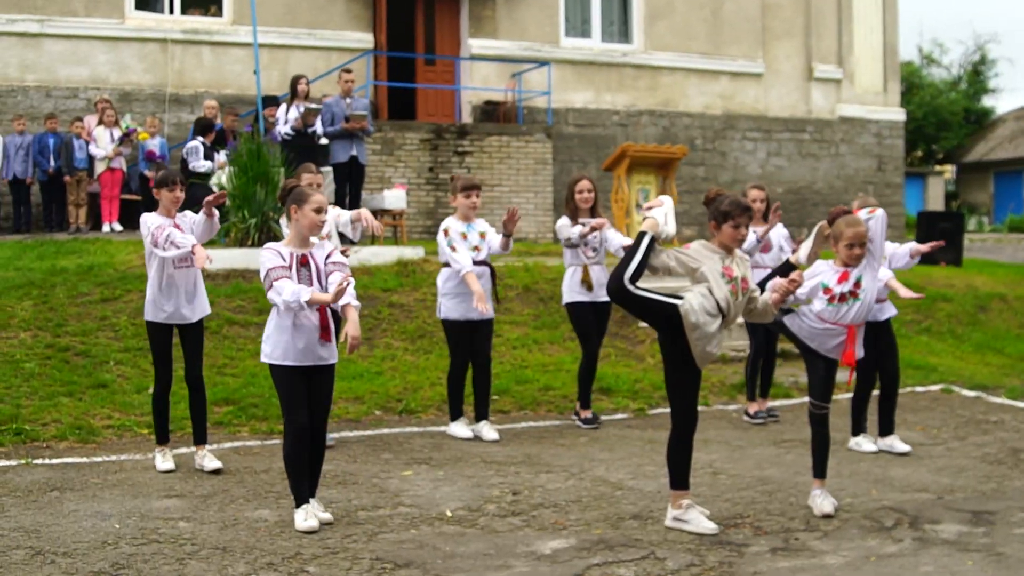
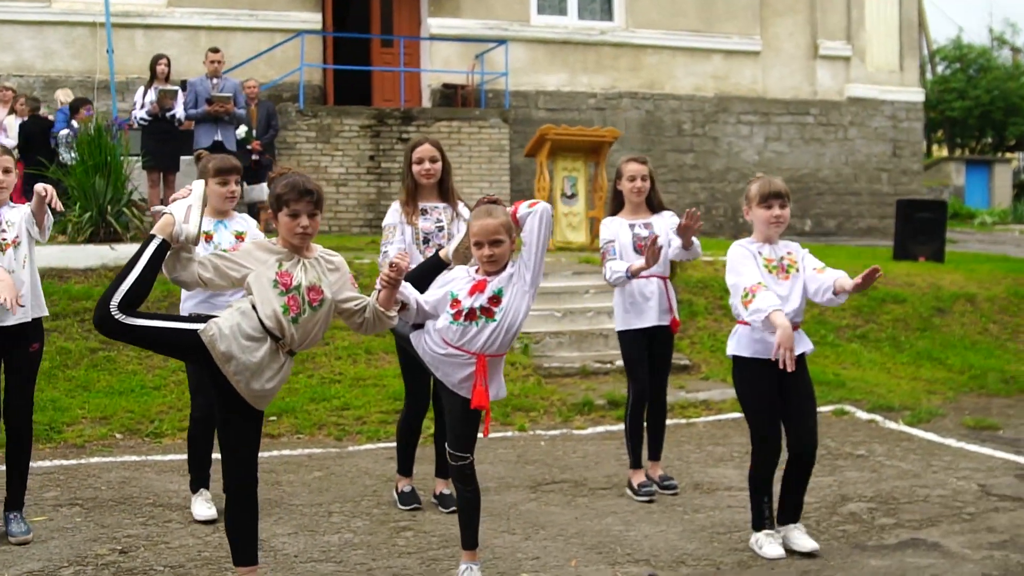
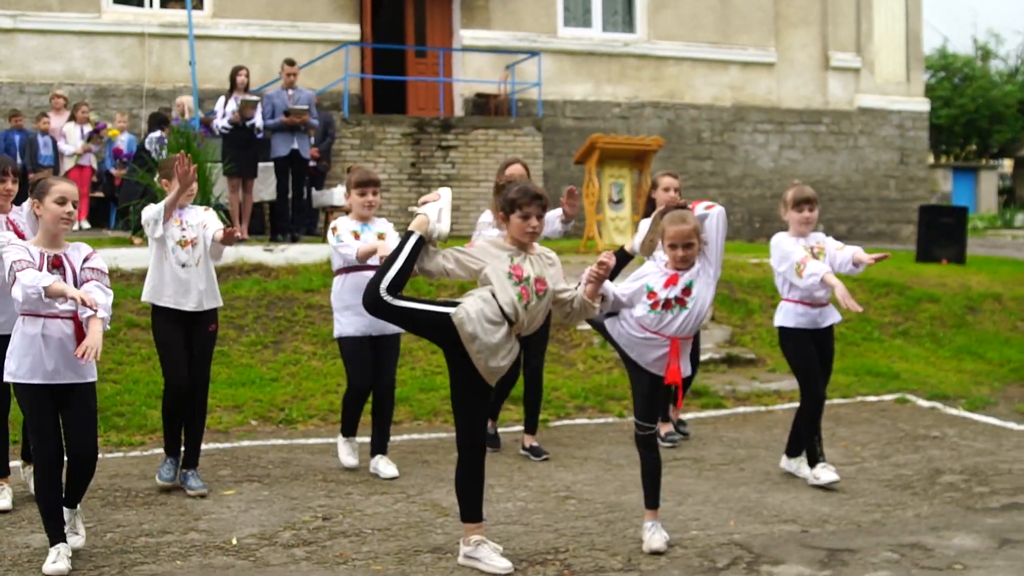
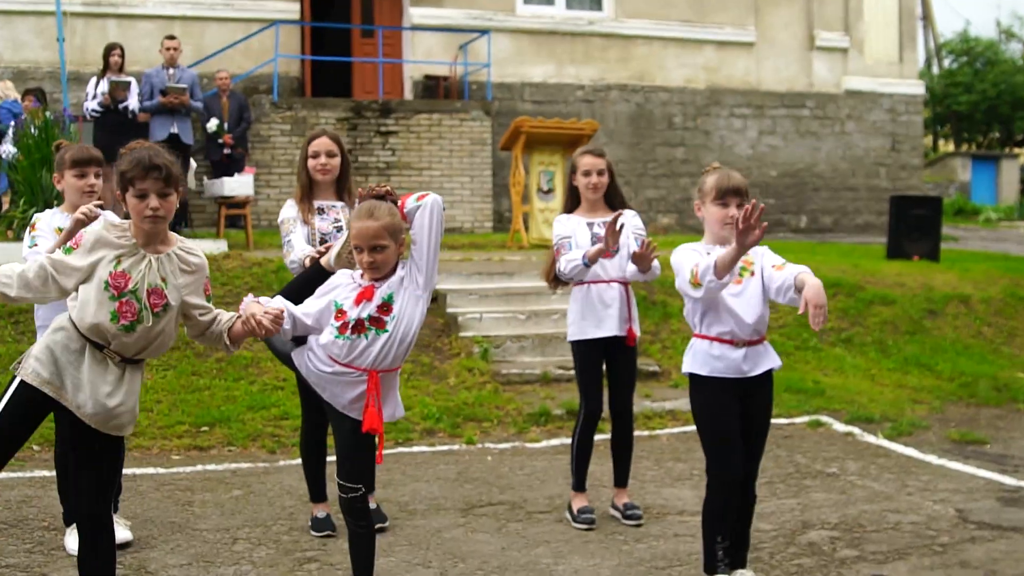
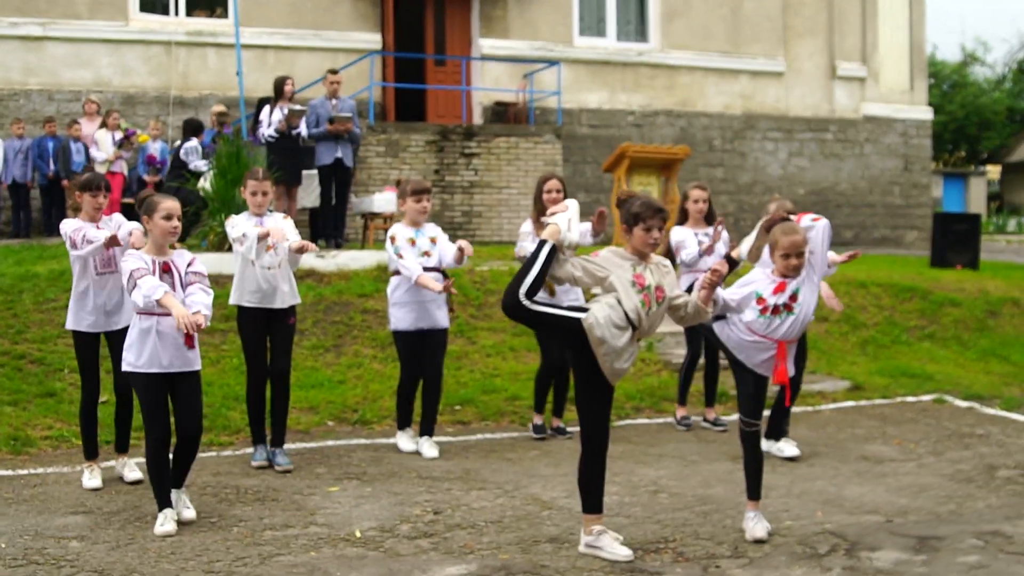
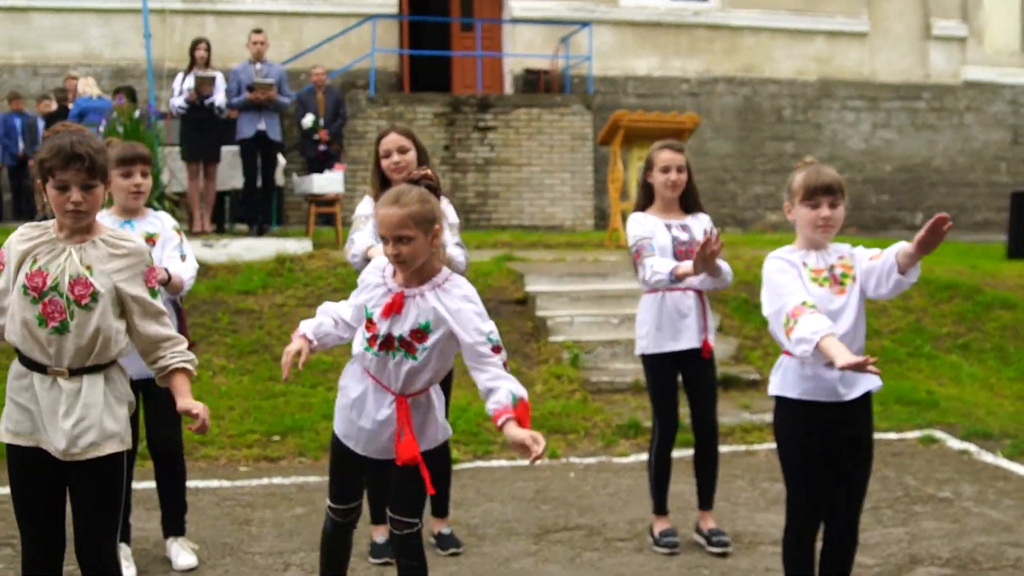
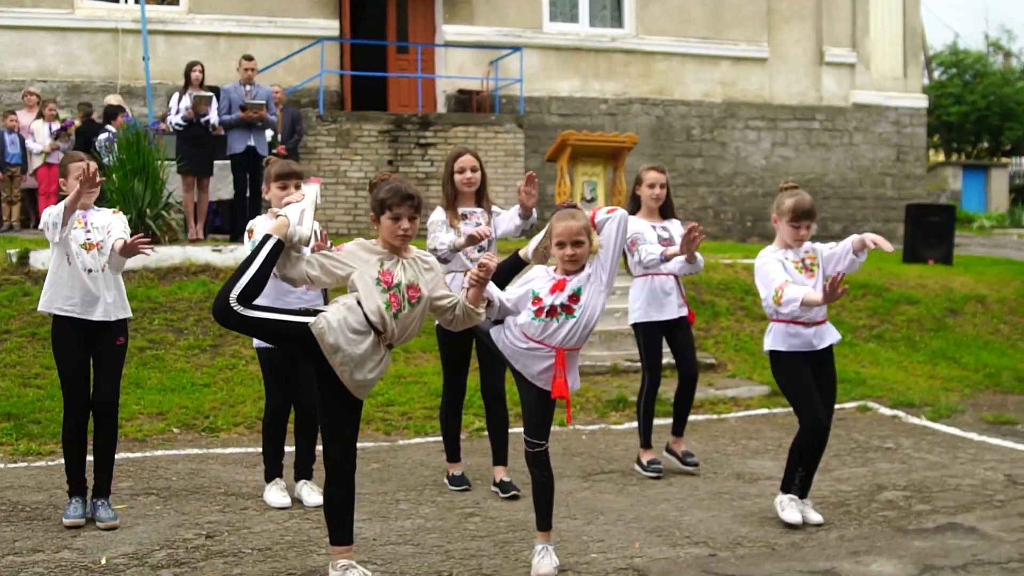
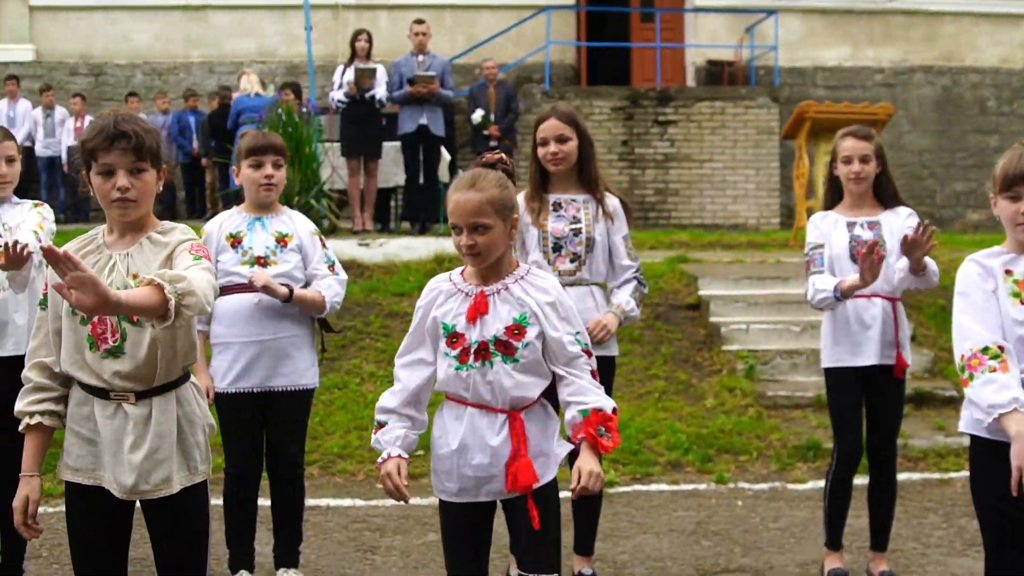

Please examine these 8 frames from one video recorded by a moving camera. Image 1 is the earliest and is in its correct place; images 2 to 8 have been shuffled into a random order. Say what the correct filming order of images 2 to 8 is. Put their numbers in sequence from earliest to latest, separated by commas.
5, 3, 7, 2, 4, 6, 8
